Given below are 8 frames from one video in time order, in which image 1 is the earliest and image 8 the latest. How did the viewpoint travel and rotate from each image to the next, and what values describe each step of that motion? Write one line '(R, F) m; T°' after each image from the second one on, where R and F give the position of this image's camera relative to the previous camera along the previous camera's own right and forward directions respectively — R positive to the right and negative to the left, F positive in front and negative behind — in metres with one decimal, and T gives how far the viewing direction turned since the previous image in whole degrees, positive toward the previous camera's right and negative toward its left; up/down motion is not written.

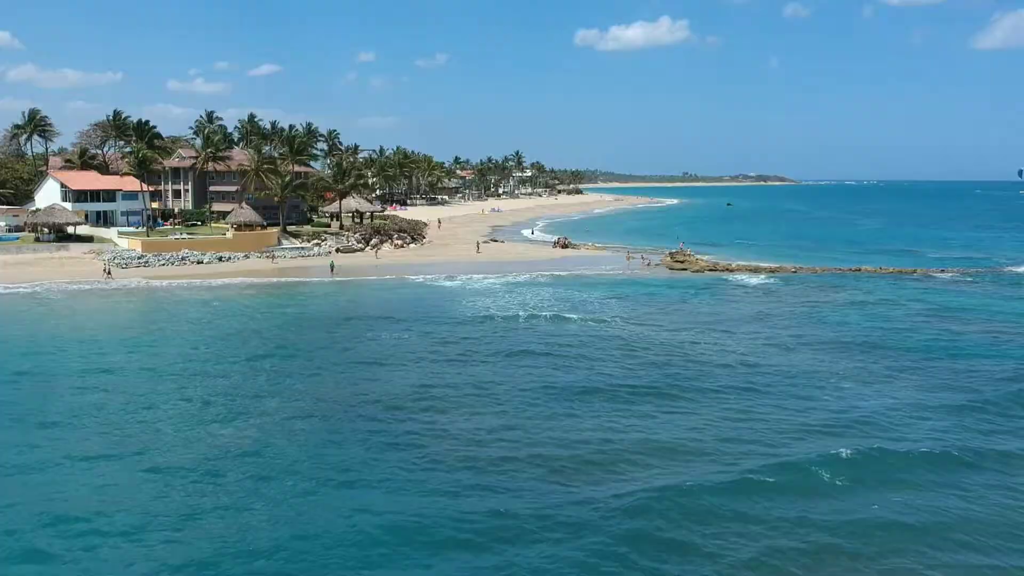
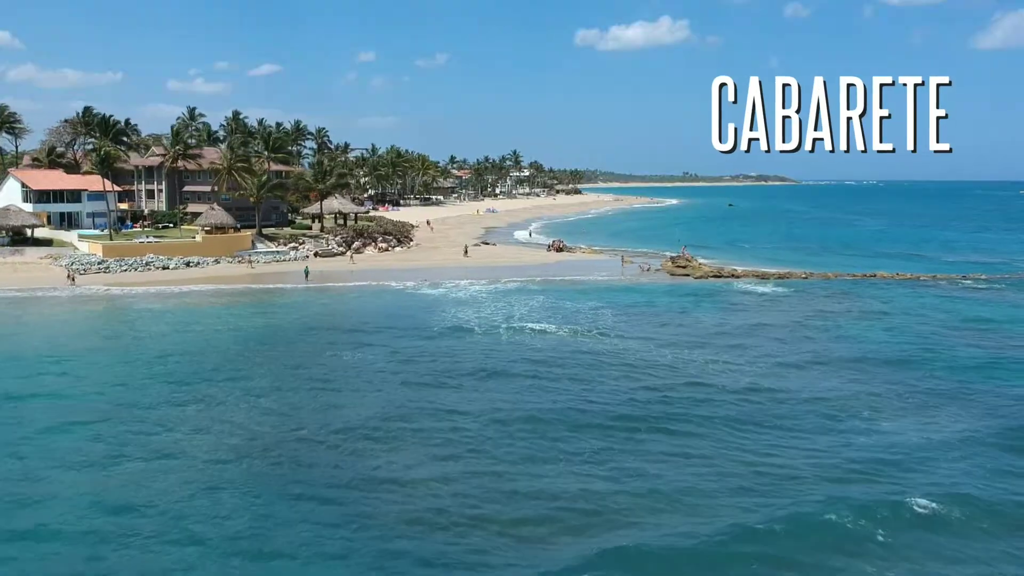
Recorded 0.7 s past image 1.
(+0.9, +3.5) m; 0°
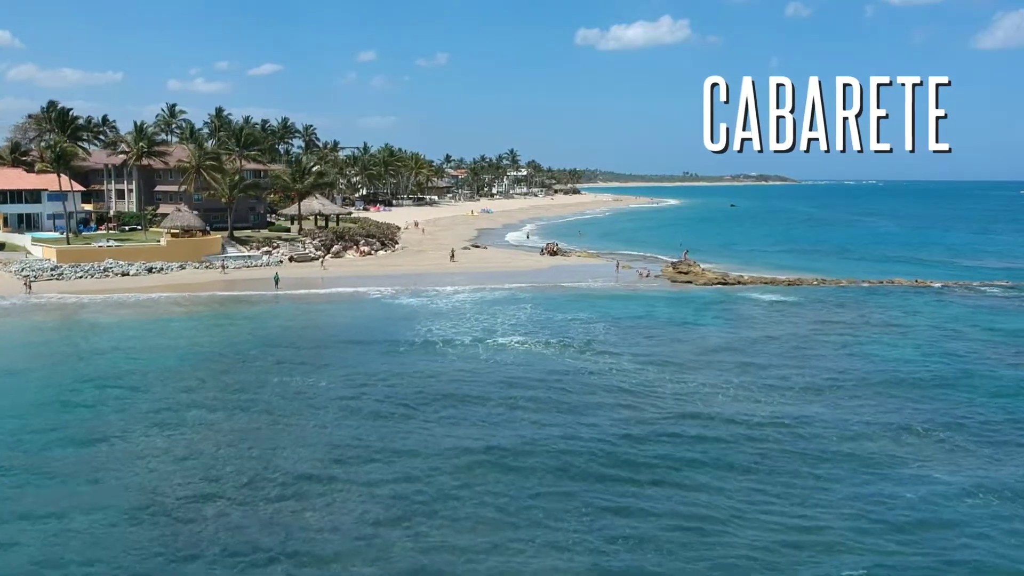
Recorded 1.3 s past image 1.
(+0.9, +3.6) m; 0°
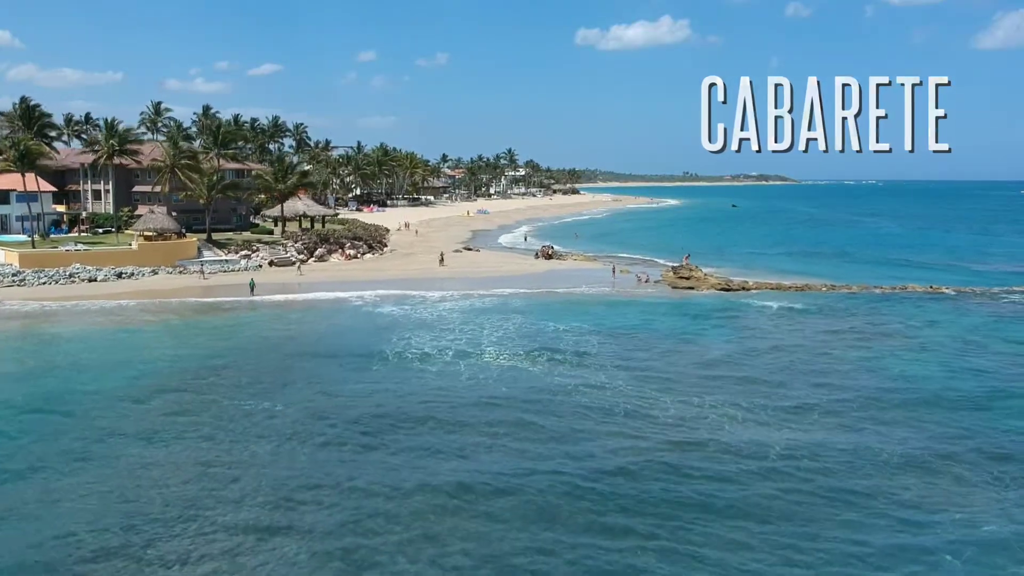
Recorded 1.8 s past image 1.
(+0.6, +2.5) m; 0°
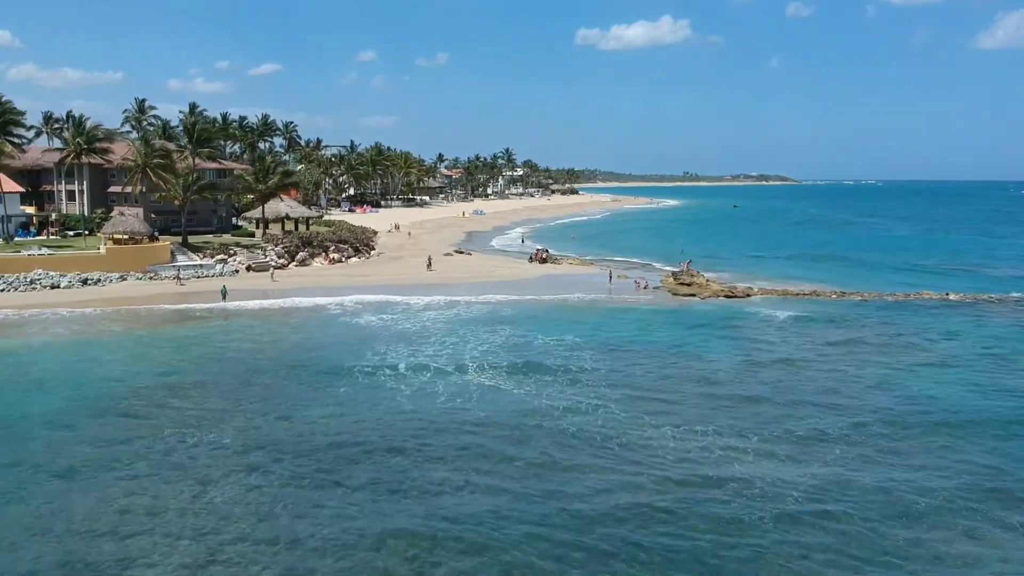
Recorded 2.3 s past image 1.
(+0.6, +2.5) m; 0°
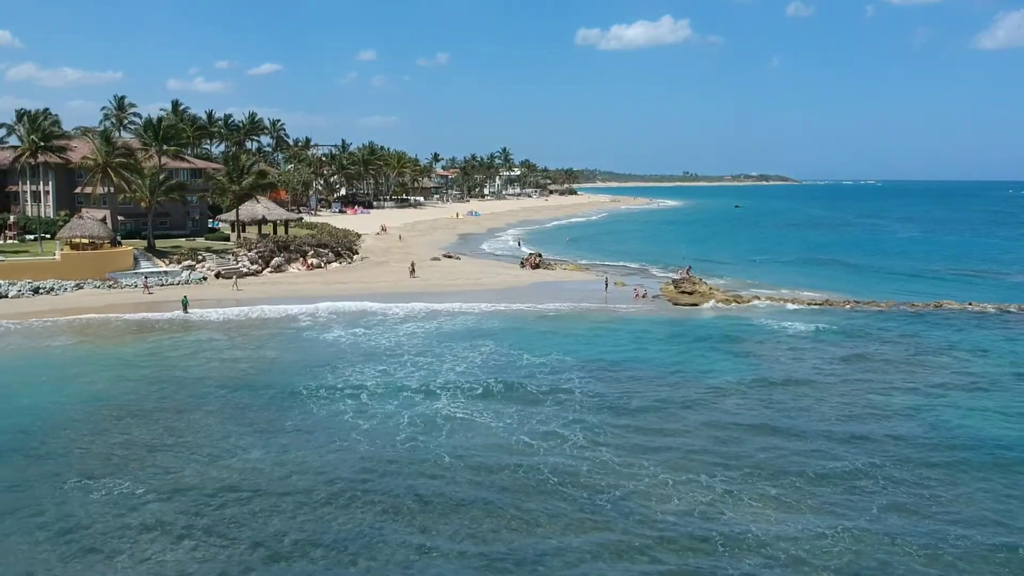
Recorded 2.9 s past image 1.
(+0.8, +3.1) m; 0°
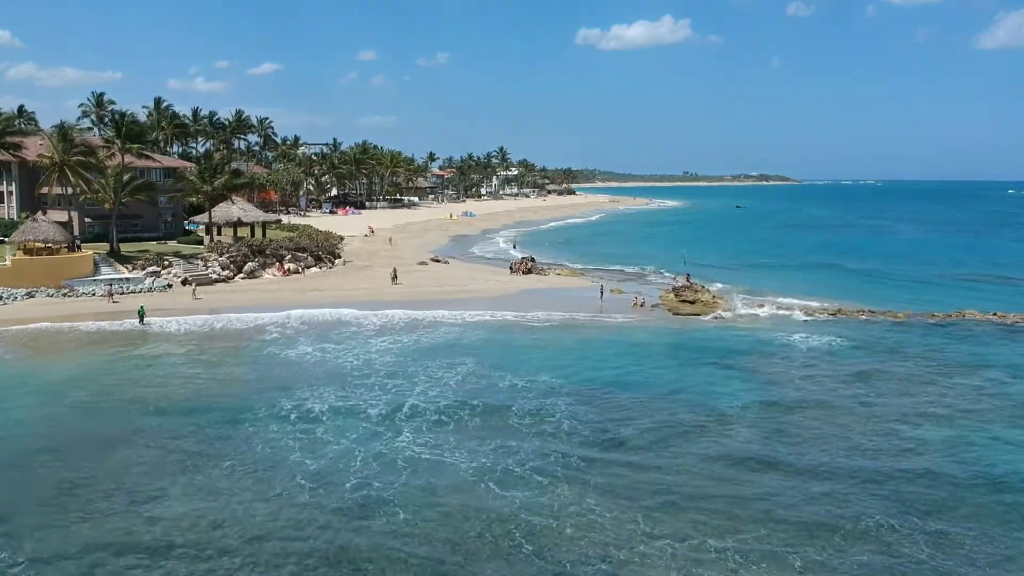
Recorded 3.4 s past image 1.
(+0.7, +2.9) m; 0°
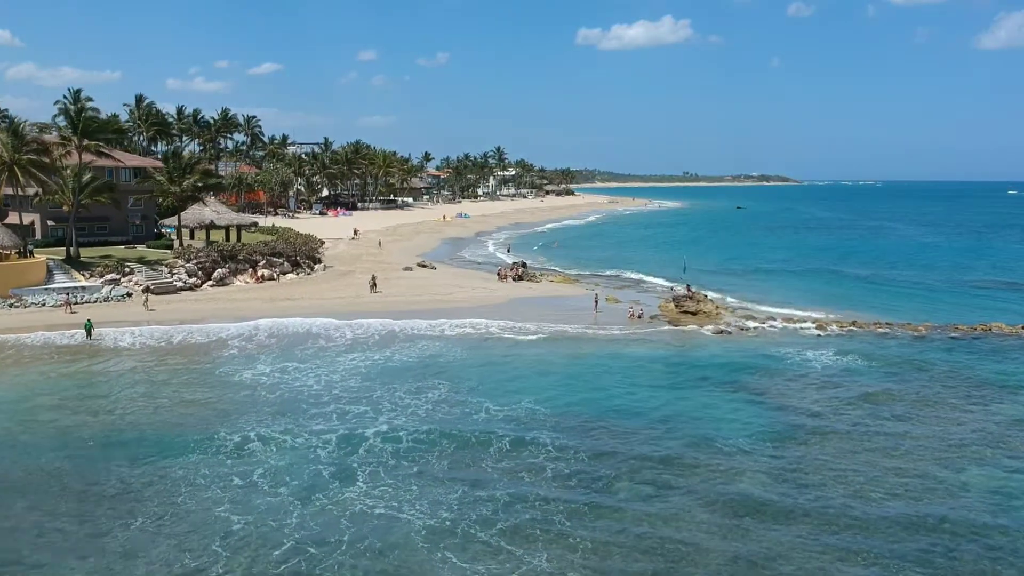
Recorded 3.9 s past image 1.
(+0.7, +2.9) m; 0°
